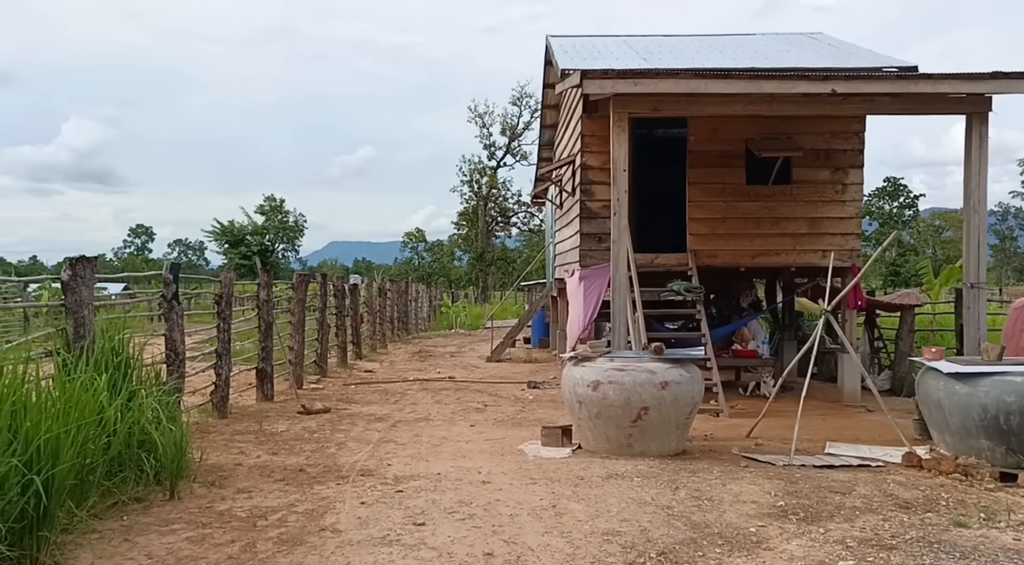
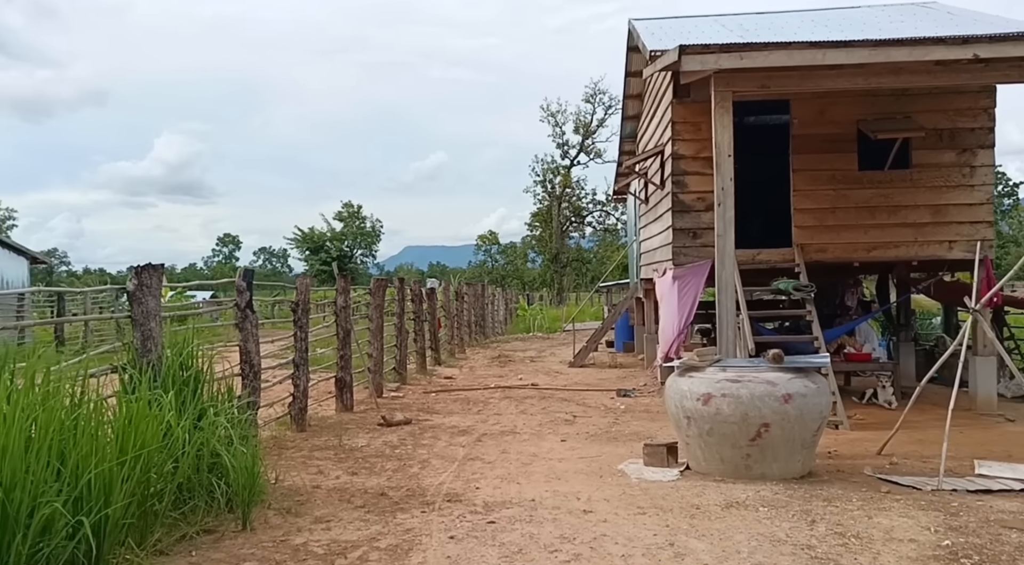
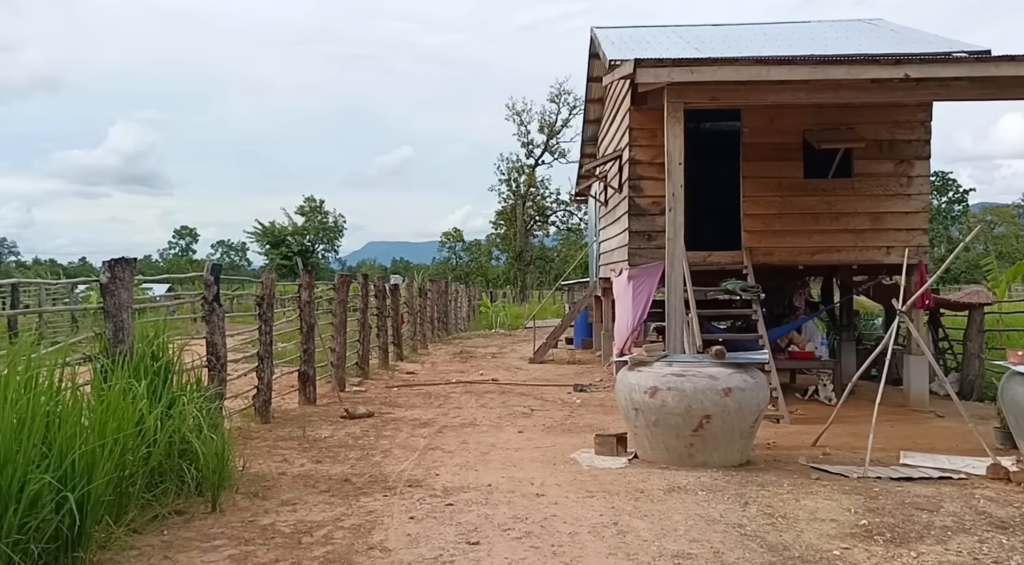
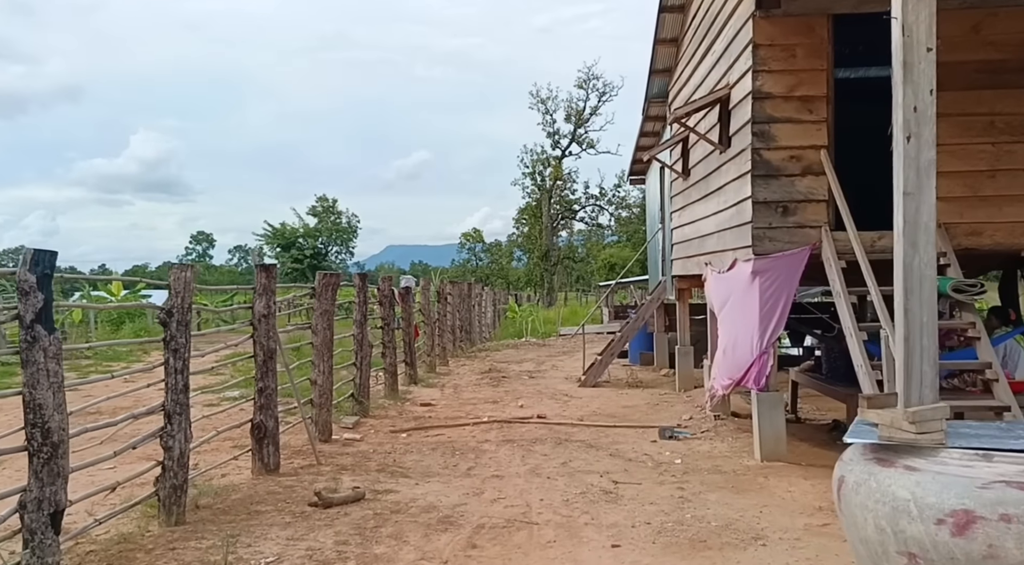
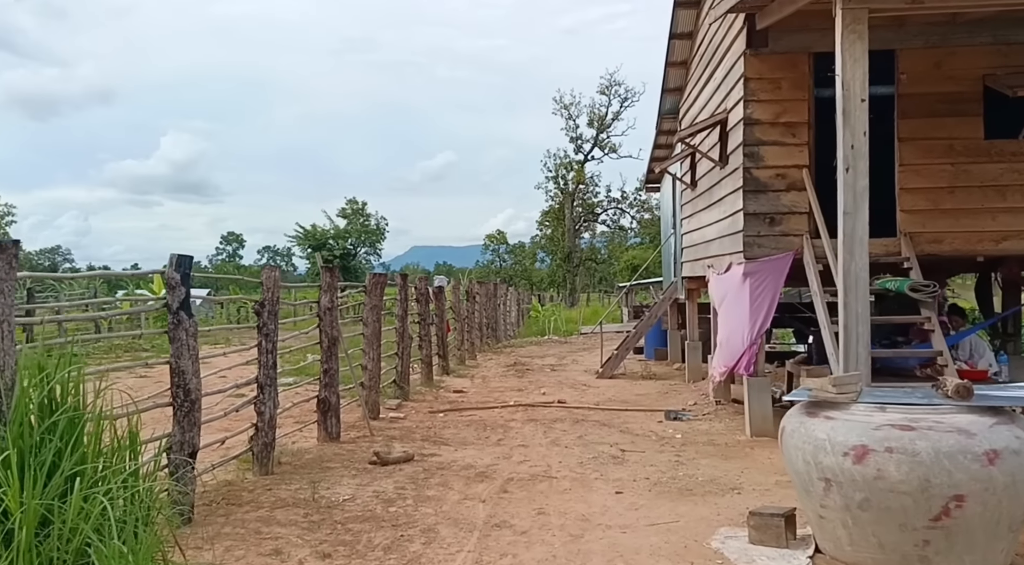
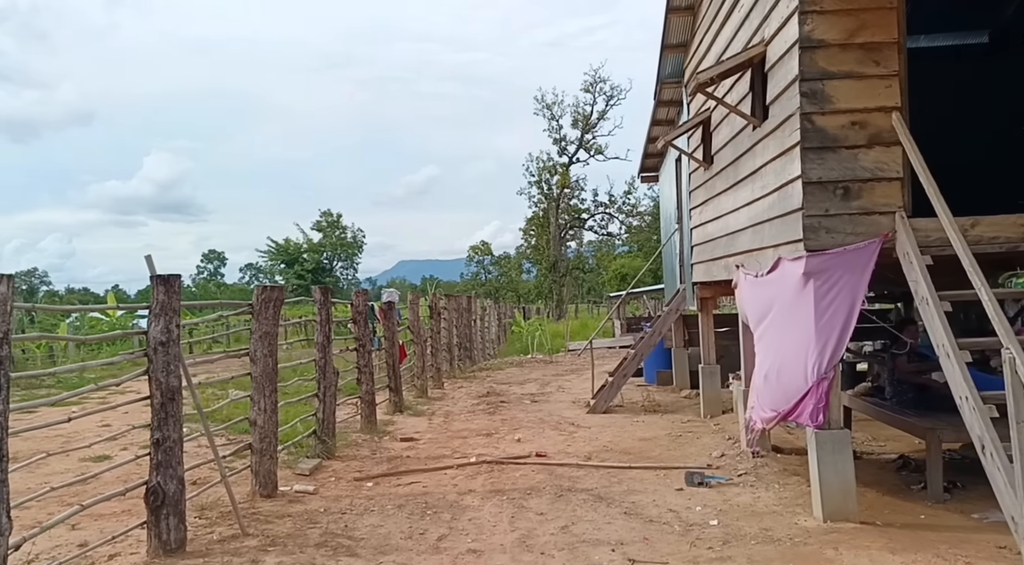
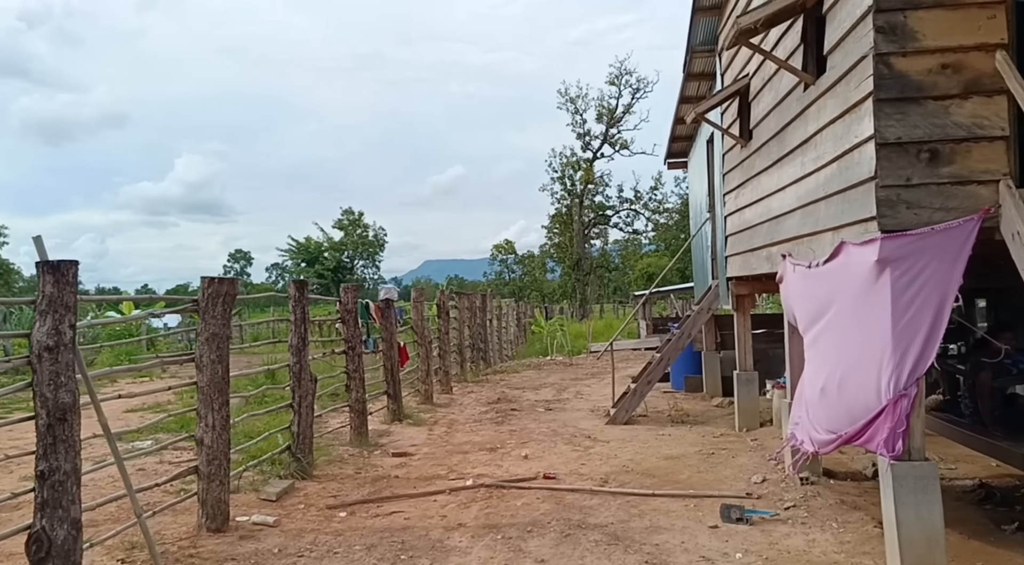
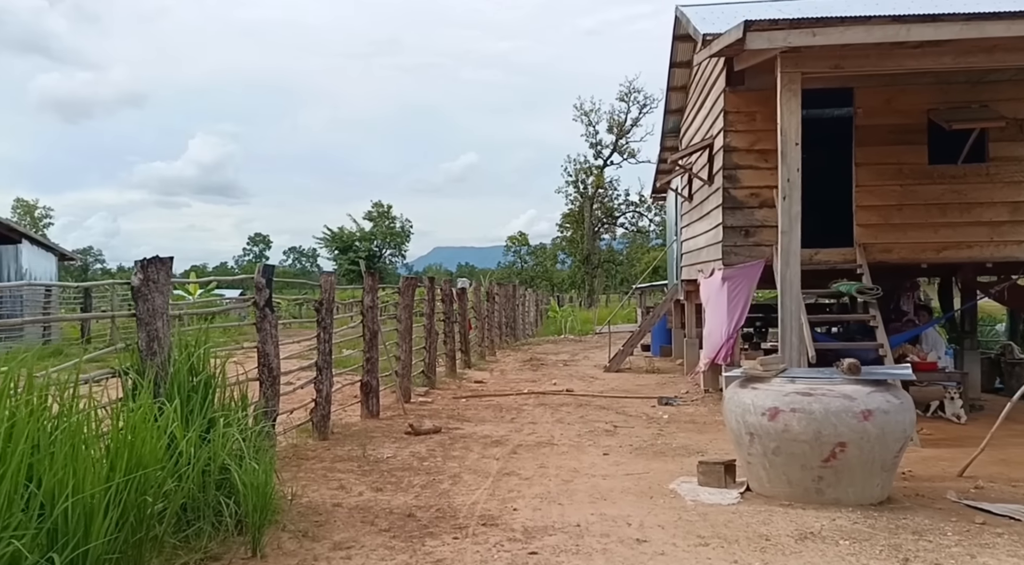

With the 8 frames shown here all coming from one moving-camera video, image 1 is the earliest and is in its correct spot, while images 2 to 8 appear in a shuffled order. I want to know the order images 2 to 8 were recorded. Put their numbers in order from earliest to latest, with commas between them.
3, 2, 8, 5, 4, 6, 7
